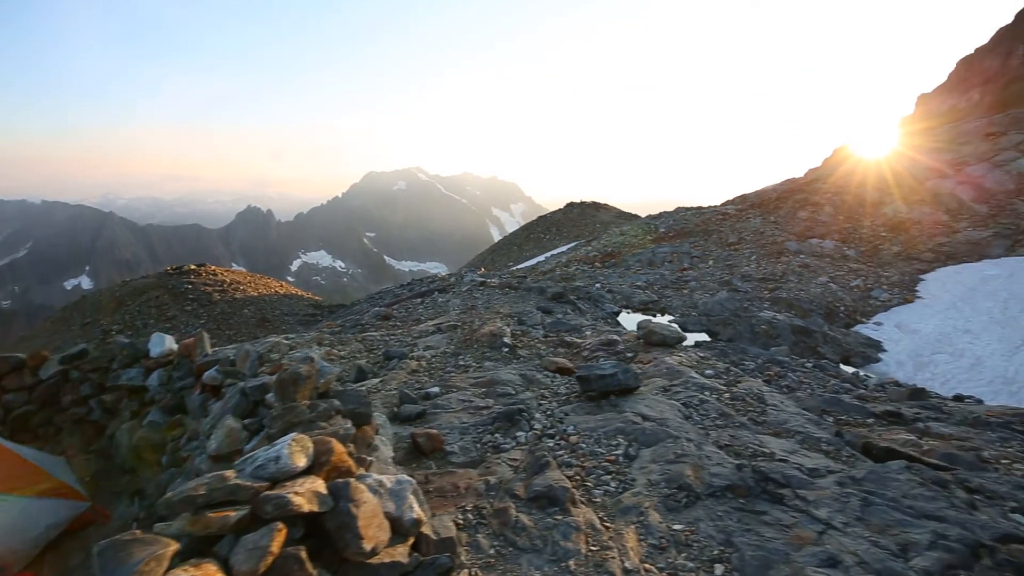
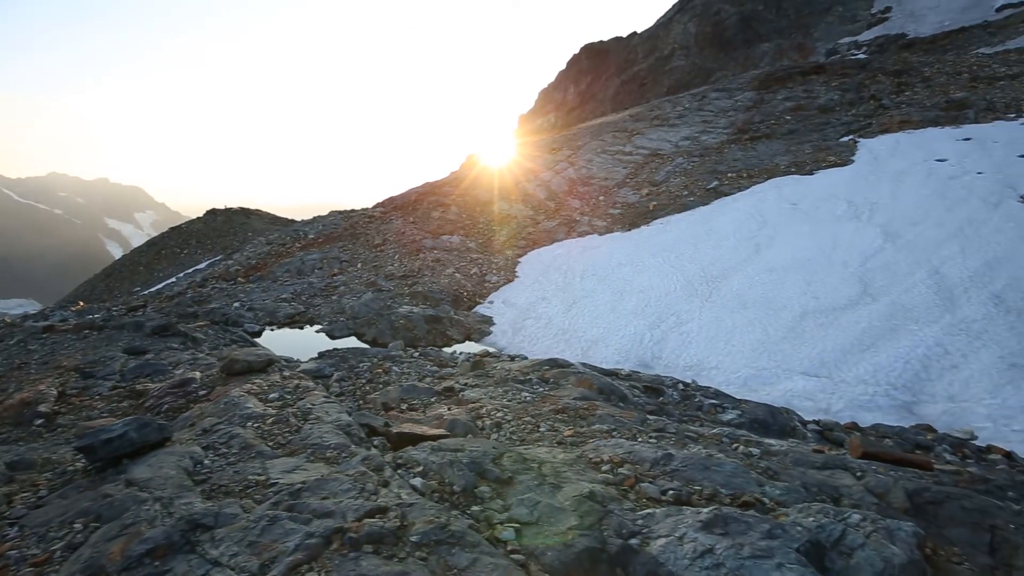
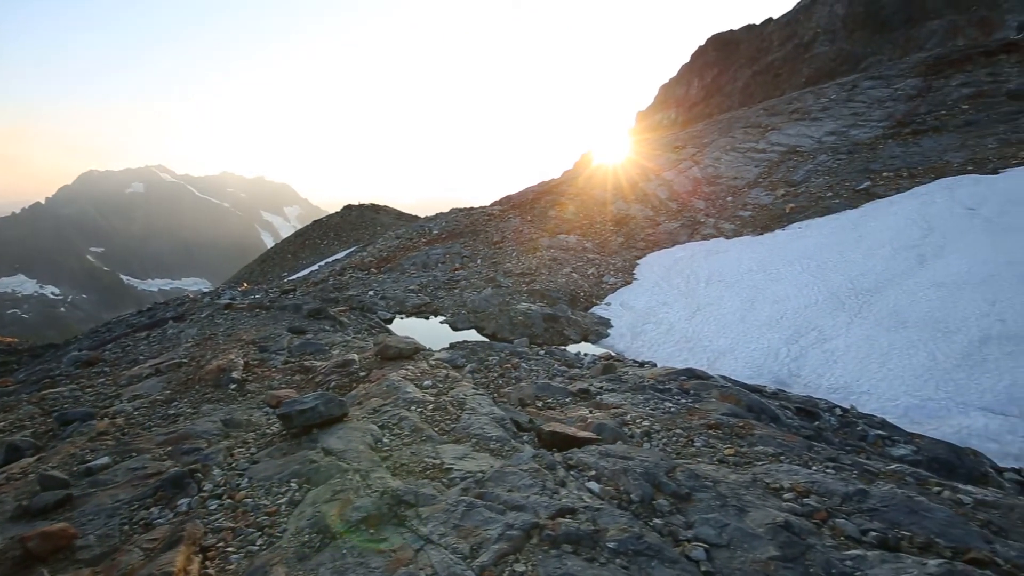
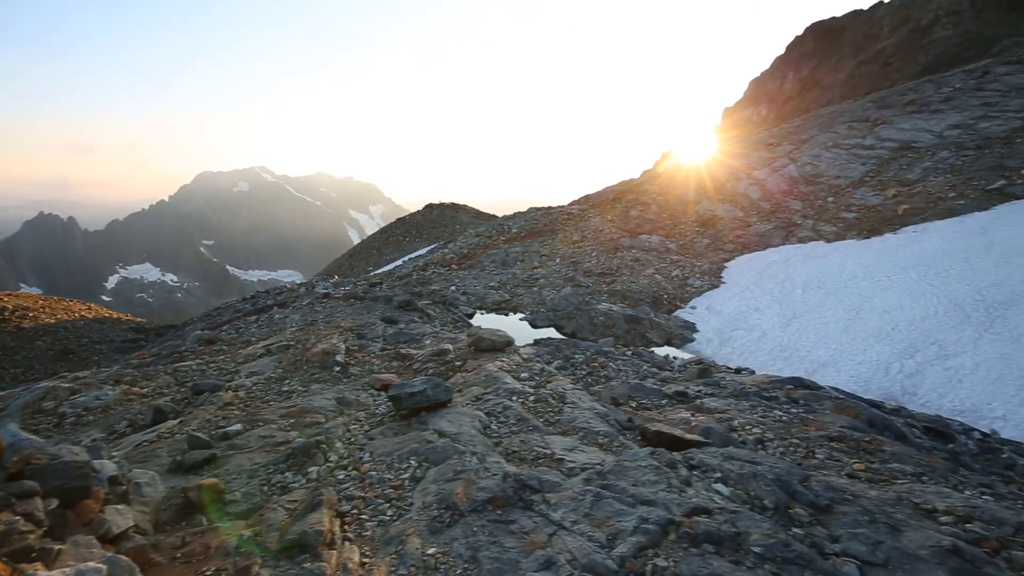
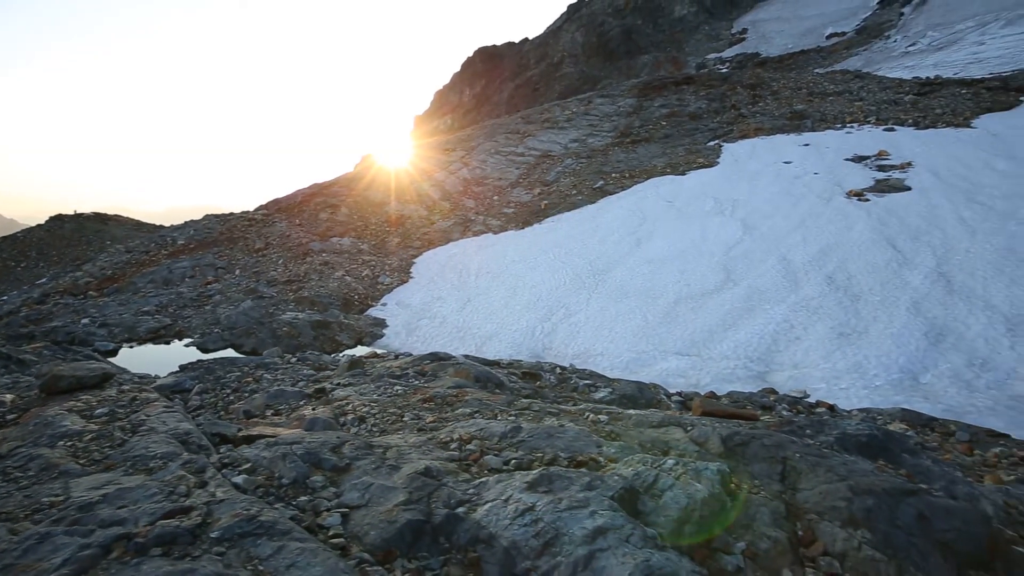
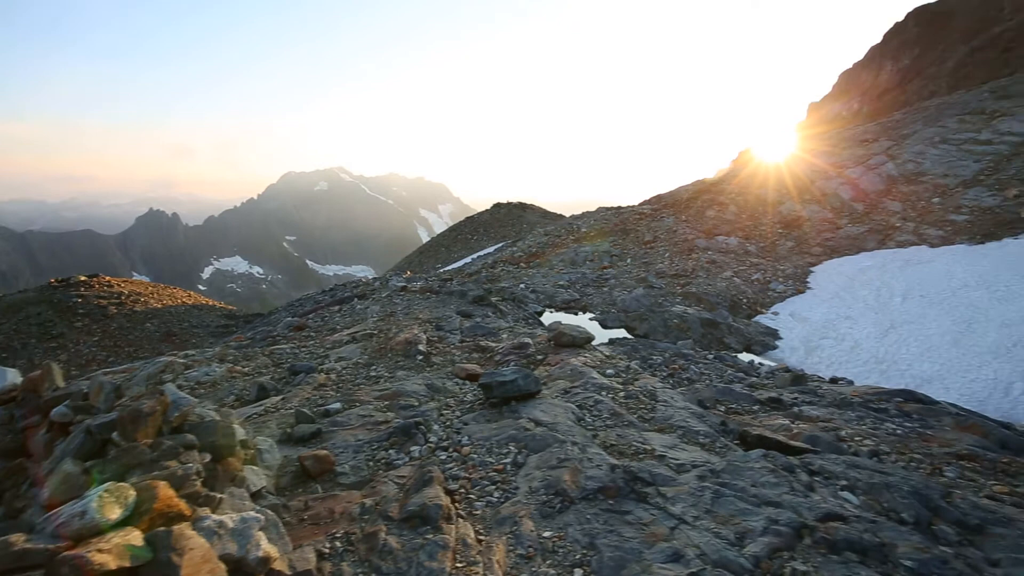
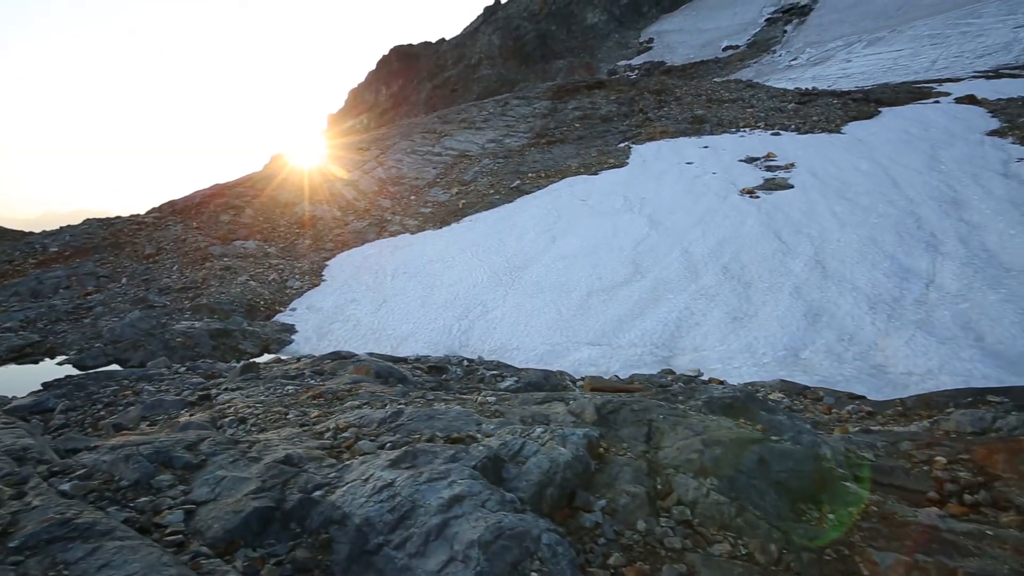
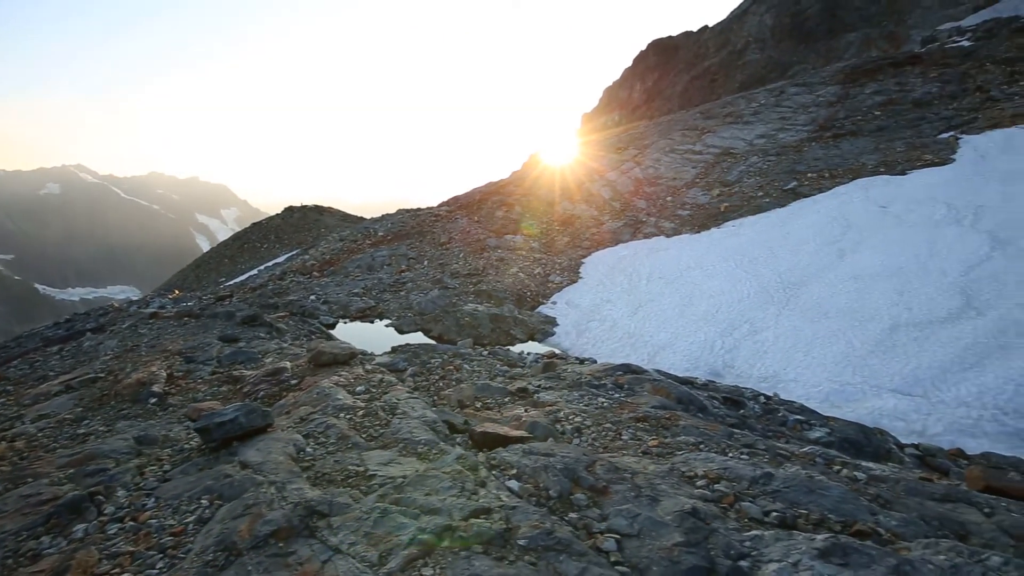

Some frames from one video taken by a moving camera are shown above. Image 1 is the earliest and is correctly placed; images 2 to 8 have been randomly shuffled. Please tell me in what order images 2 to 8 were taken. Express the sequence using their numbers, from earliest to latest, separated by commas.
6, 4, 3, 8, 2, 5, 7
